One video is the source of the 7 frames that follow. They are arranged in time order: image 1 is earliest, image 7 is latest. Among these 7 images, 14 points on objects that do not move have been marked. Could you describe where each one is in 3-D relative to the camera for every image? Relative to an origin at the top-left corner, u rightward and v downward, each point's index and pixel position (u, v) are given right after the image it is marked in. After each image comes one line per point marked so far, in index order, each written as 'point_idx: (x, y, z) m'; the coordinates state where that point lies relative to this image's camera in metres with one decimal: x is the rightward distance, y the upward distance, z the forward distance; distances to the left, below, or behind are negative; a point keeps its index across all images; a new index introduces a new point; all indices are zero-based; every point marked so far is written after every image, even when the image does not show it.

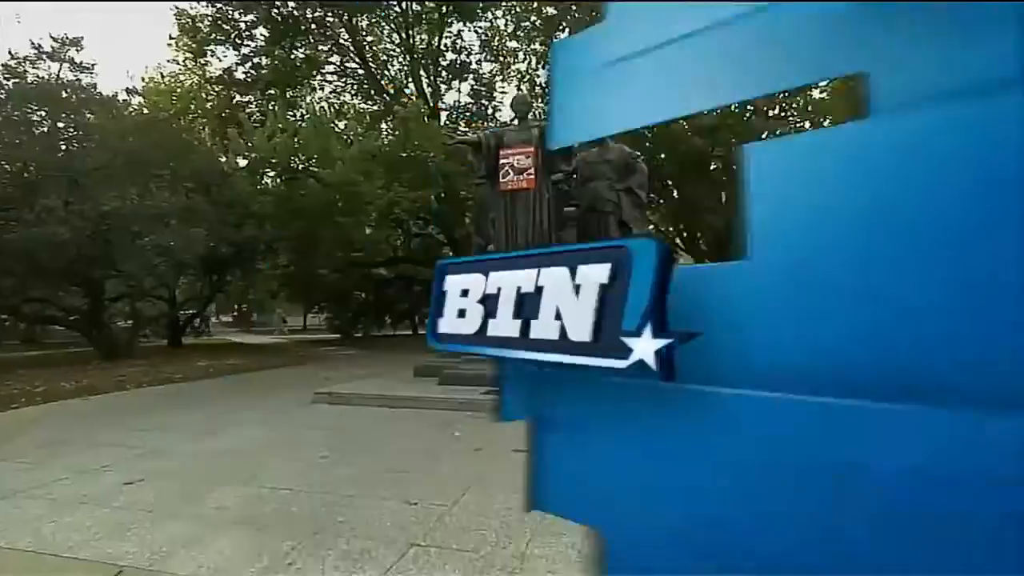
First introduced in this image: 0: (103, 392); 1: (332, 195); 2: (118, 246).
0: (-6.1, -1.6, +11.8) m
1: (-3.8, +2.1, +17.5) m
2: (-7.5, +0.8, +15.0) m
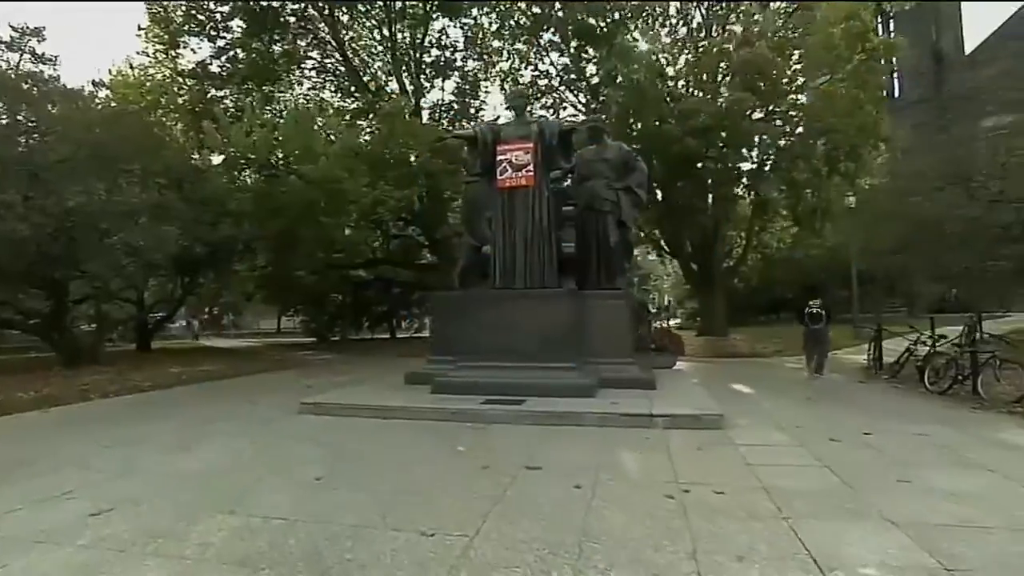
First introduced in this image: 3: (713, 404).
0: (-6.2, -1.6, +10.9) m
1: (-4.1, +2.0, +16.8) m
2: (-7.7, +0.8, +14.1) m
3: (+2.5, -1.4, +9.7) m
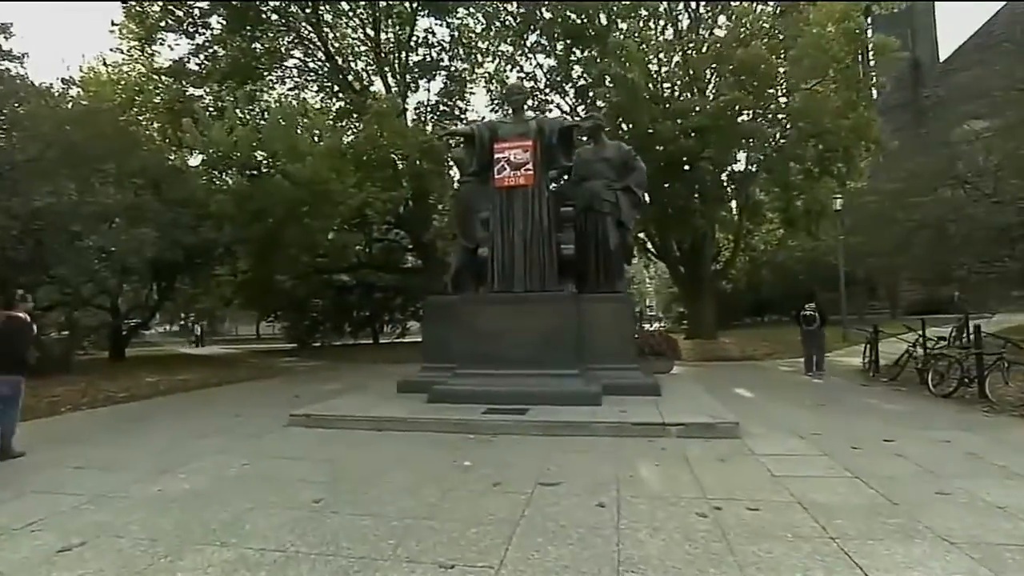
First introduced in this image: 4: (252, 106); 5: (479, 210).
0: (-6.2, -1.7, +10.3) m
1: (-4.3, +1.9, +16.3) m
2: (-7.8, +0.7, +13.5) m
3: (+2.5, -1.4, +9.3) m
4: (-6.3, +4.4, +19.0) m
5: (-0.5, +1.1, +11.2) m
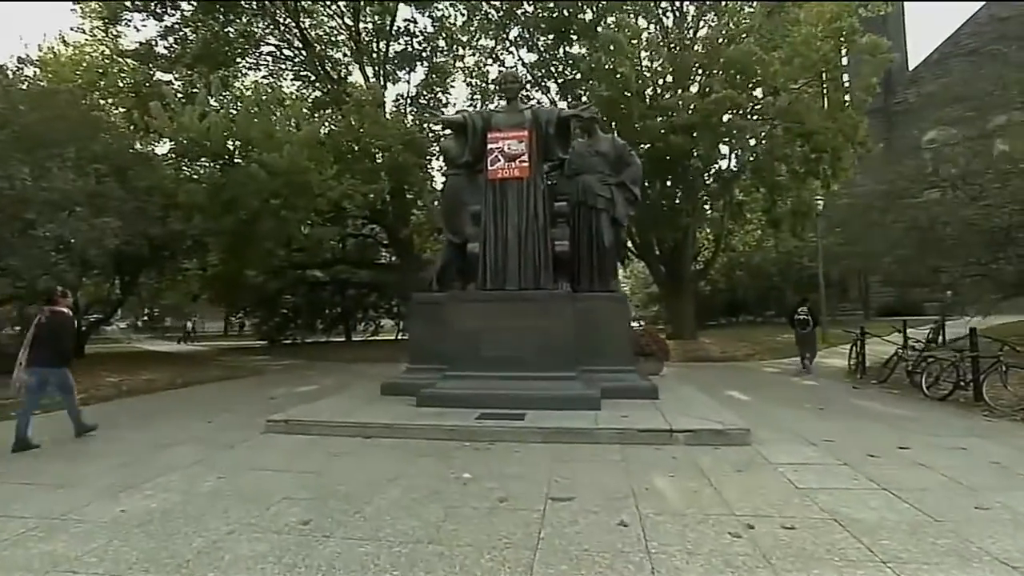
0: (-6.3, -1.6, +9.5) m
1: (-4.6, +2.0, +15.6) m
2: (-8.0, +0.8, +12.6) m
3: (+2.5, -1.4, +8.9) m
4: (-6.7, +4.5, +18.2) m
5: (-0.6, +1.1, +10.7) m
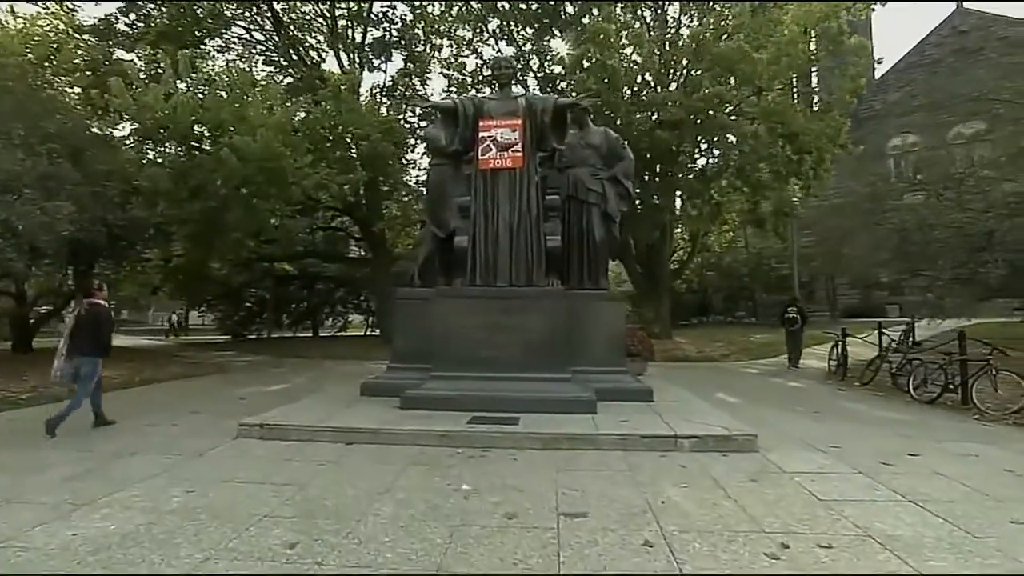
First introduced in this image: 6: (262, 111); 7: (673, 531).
0: (-6.4, -1.5, +8.7) m
1: (-5.0, +2.1, +14.8) m
2: (-8.3, +0.9, +11.7) m
3: (+2.4, -1.4, +8.6) m
4: (-7.2, +4.6, +17.4) m
5: (-0.7, +1.2, +10.2) m
6: (-4.8, +3.3, +14.9) m
7: (+1.0, -1.5, +5.0) m
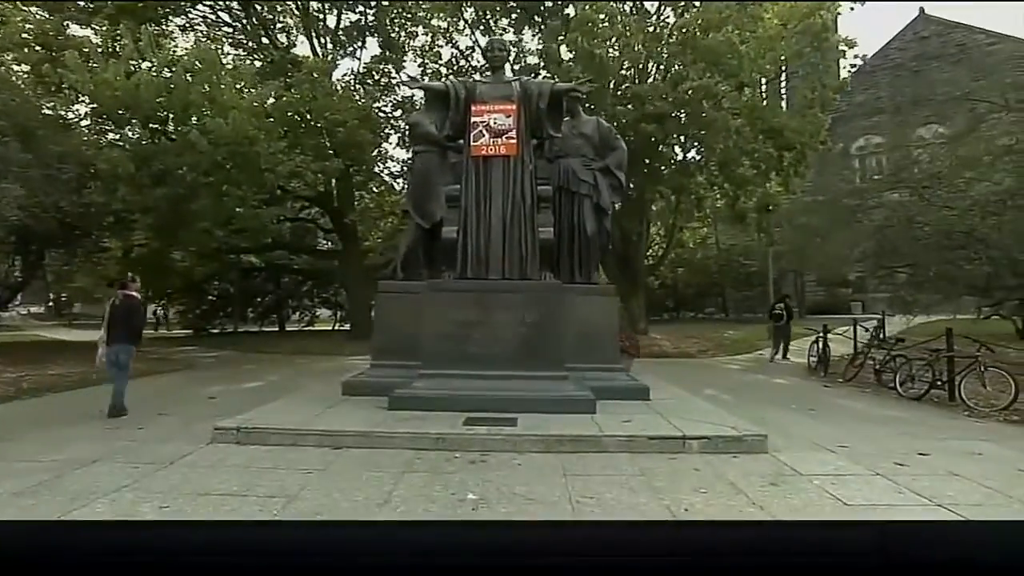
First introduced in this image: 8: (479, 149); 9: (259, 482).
0: (-6.5, -1.4, +8.0) m
1: (-5.4, +2.3, +14.1) m
2: (-8.5, +1.1, +10.9) m
3: (+2.3, -1.4, +8.3) m
4: (-7.7, +4.8, +16.5) m
5: (-0.9, +1.3, +9.7) m
6: (-5.2, +3.4, +14.2) m
7: (+1.1, -1.5, +4.6) m
8: (-0.4, +1.5, +8.8) m
9: (-2.0, -1.5, +6.2) m
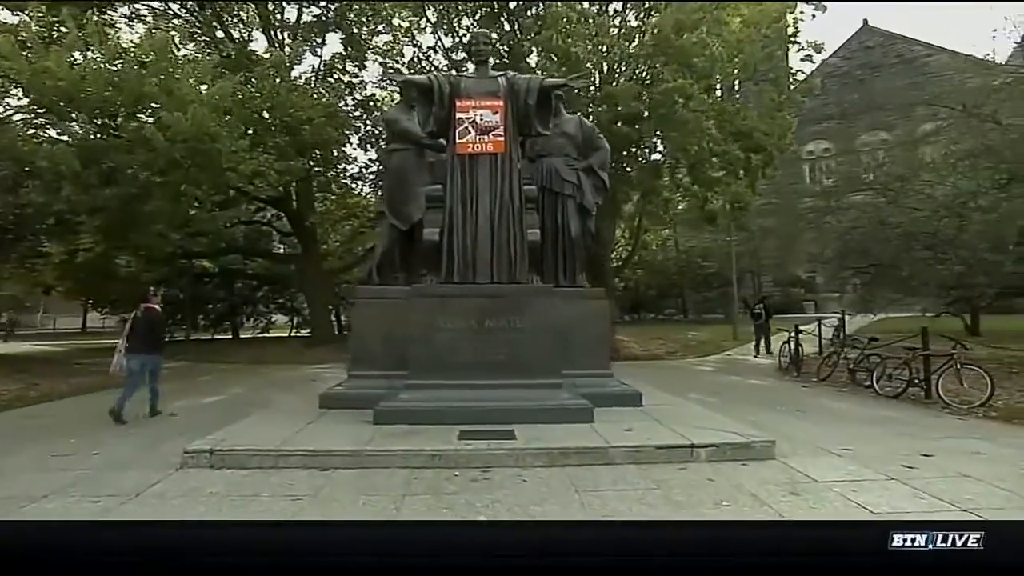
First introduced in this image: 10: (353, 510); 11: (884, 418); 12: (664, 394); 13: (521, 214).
0: (-6.5, -1.5, +7.2) m
1: (-5.9, +2.1, +13.4) m
2: (-8.7, +0.9, +9.9) m
3: (+2.2, -1.4, +8.0) m
4: (-8.4, +4.6, +15.6) m
5: (-1.1, +1.2, +9.3) m
6: (-5.7, +3.3, +13.4) m
7: (+1.3, -1.5, +4.3) m
8: (-0.5, +1.5, +8.4) m
9: (-1.9, -1.5, +5.7) m
10: (-1.1, -1.5, +5.6) m
11: (+4.6, -1.6, +9.7) m
12: (+2.0, -1.4, +10.5) m
13: (+0.1, +0.8, +8.6) m
